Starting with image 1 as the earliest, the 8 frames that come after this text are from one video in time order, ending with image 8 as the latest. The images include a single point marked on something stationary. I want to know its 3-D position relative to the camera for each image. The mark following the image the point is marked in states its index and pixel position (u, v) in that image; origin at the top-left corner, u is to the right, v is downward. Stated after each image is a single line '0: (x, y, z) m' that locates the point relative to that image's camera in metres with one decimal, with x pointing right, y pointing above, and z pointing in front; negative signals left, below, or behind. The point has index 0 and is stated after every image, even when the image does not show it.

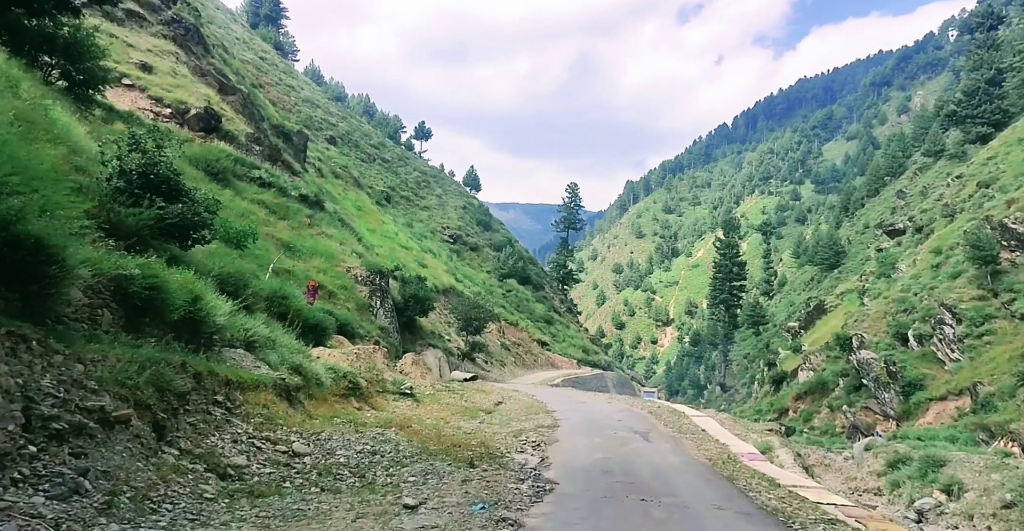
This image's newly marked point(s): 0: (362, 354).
0: (-4.5, -2.7, +19.5) m
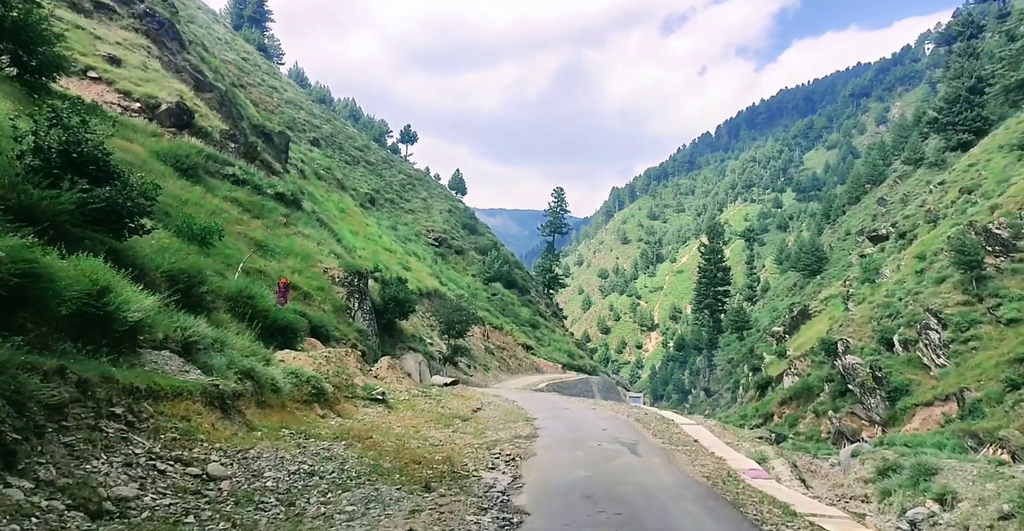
0: (-5.1, -2.6, +18.6) m
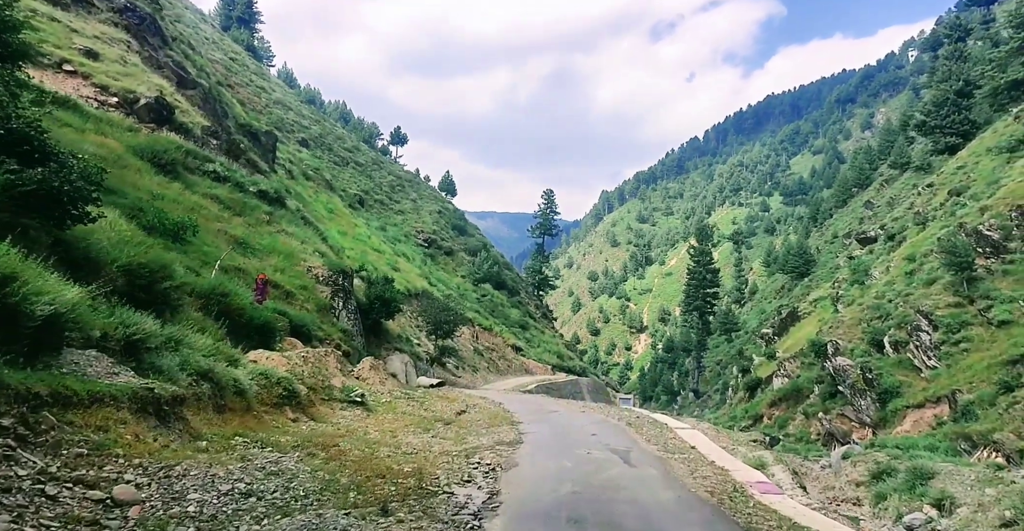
0: (-5.4, -2.6, +17.9) m
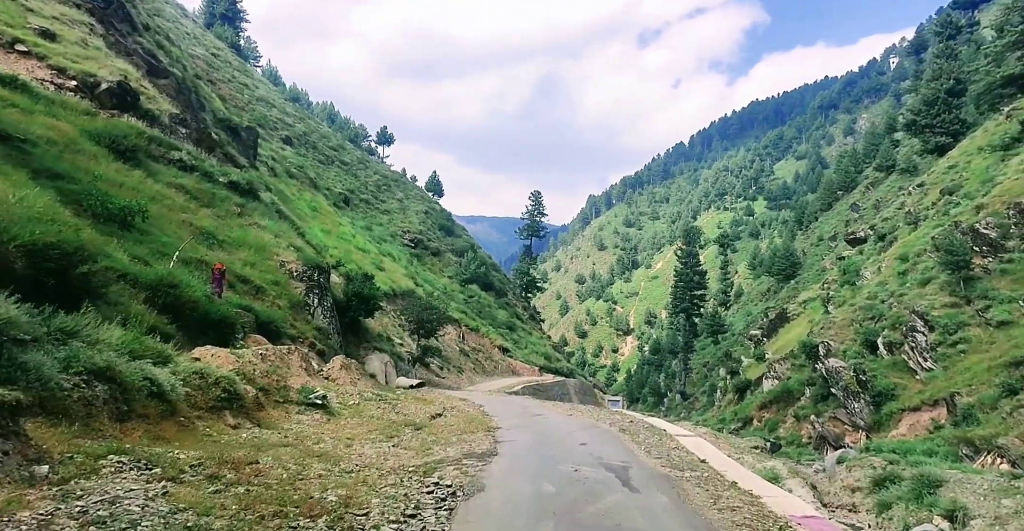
0: (-5.9, -2.3, +16.4) m
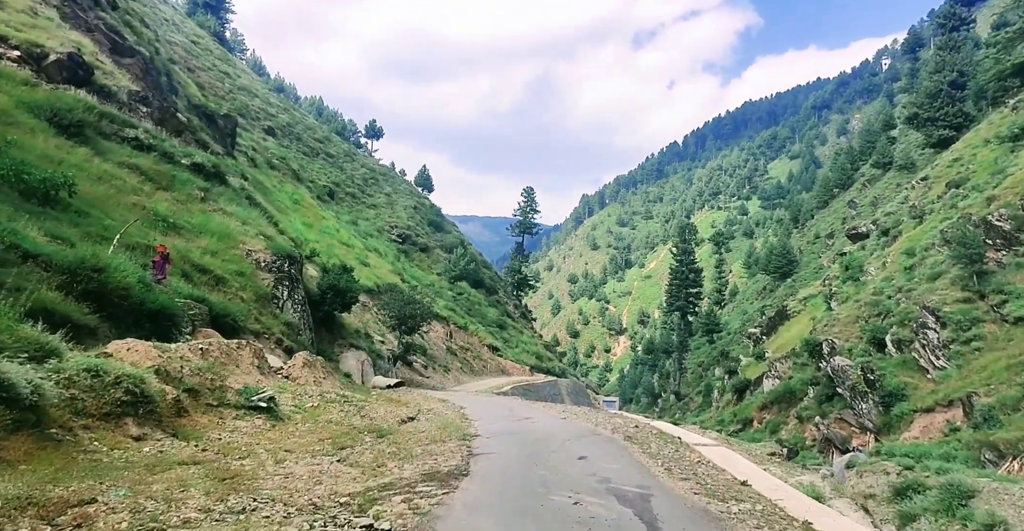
0: (-6.3, -1.9, +14.1) m
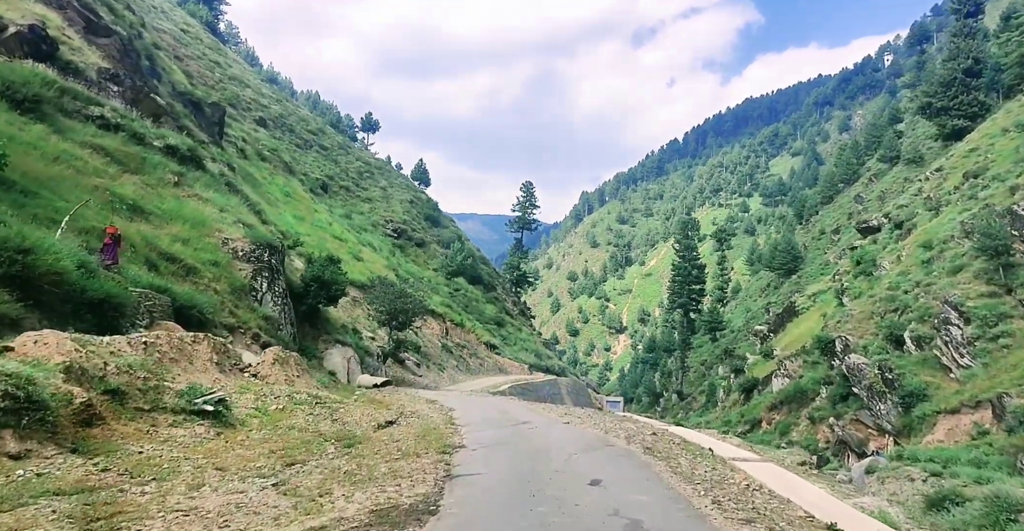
0: (-6.4, -1.5, +12.1) m
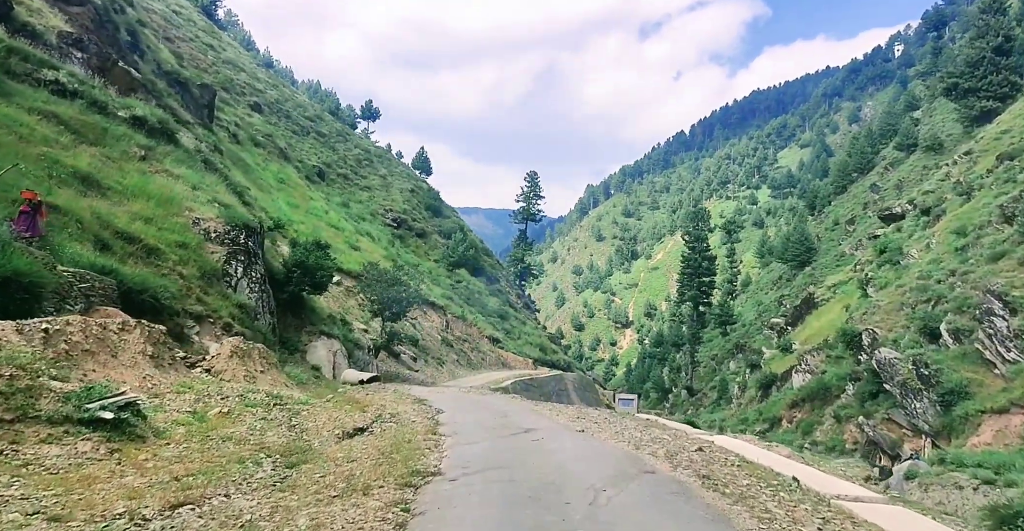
0: (-6.4, -1.0, +9.5) m
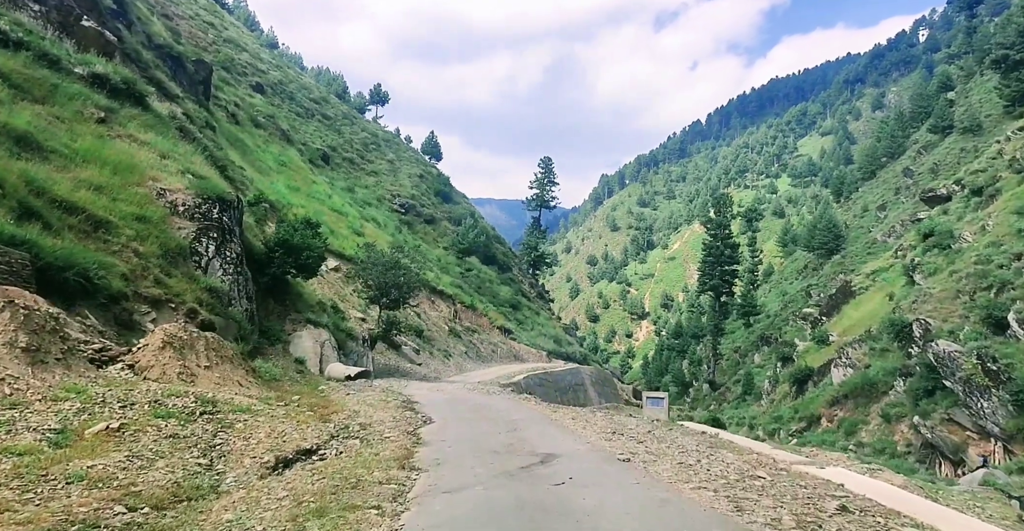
0: (-6.3, -0.5, +6.4) m
